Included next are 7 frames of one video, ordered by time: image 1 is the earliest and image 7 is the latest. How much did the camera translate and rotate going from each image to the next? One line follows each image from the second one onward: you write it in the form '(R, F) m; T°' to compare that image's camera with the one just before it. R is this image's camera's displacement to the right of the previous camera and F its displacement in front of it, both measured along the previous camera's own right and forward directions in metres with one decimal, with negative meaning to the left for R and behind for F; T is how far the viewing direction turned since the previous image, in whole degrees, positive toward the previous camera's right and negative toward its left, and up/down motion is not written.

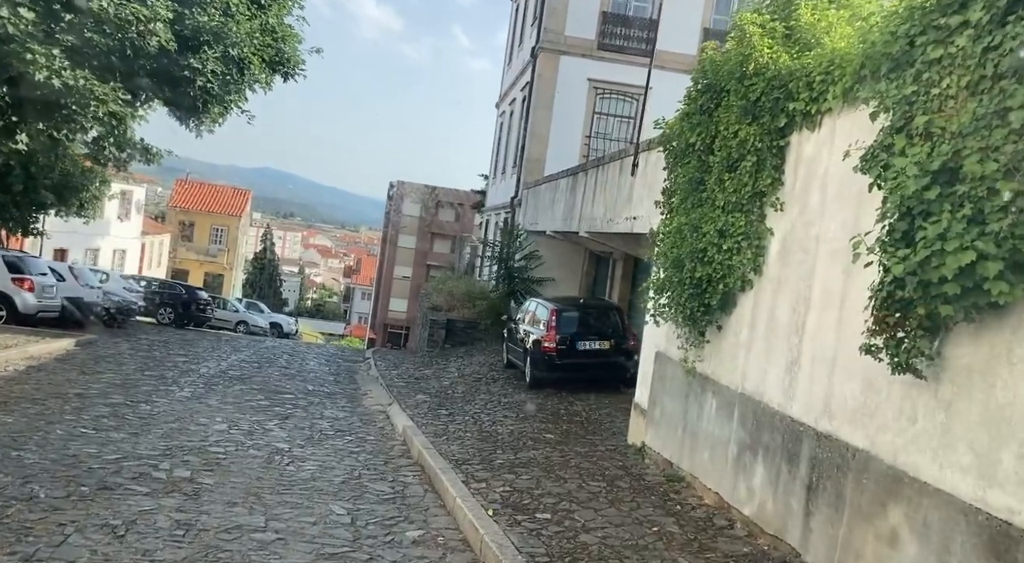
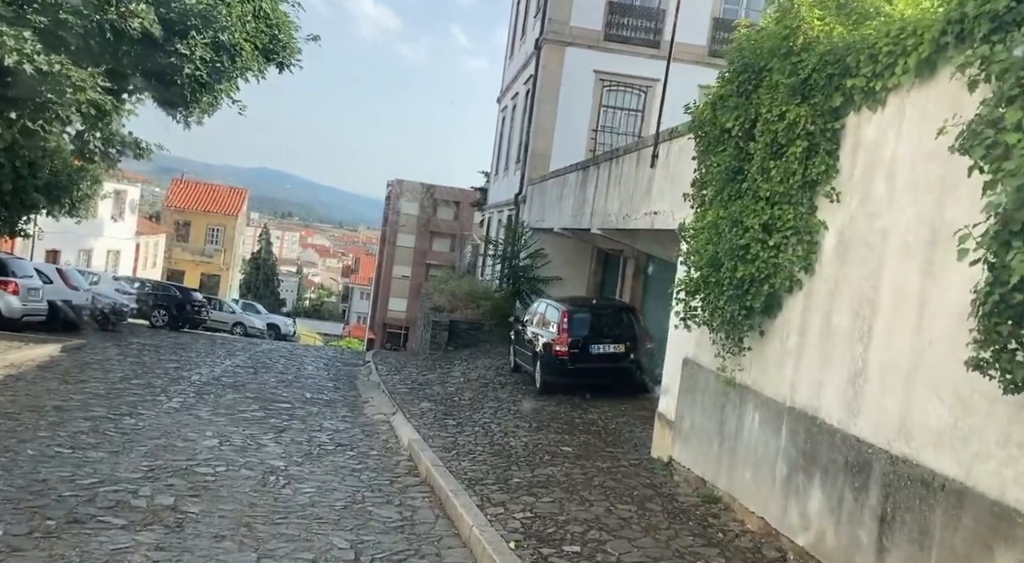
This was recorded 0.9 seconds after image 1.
(-0.2, +0.8) m; 0°
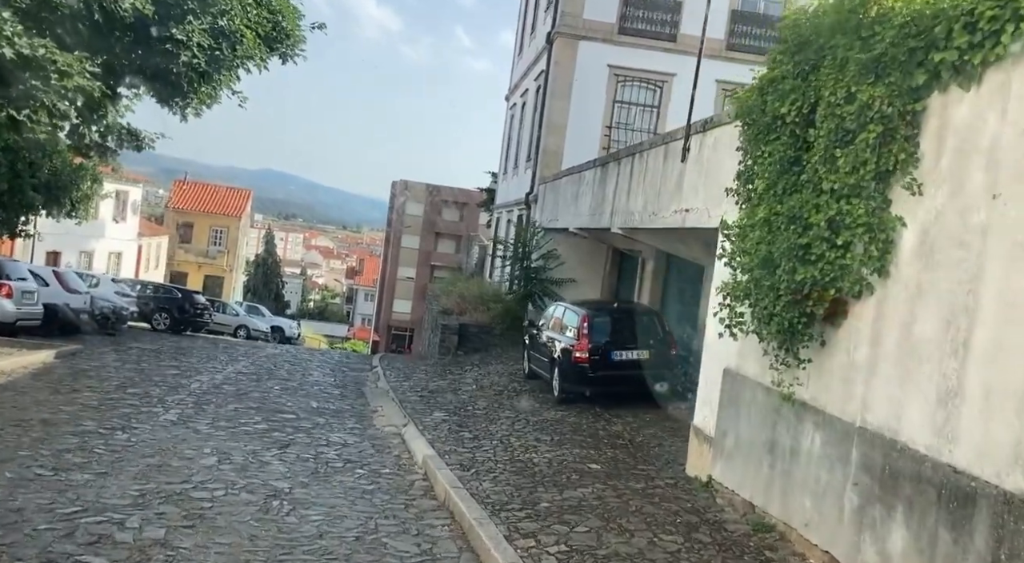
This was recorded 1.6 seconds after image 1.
(-0.2, +0.8) m; 0°
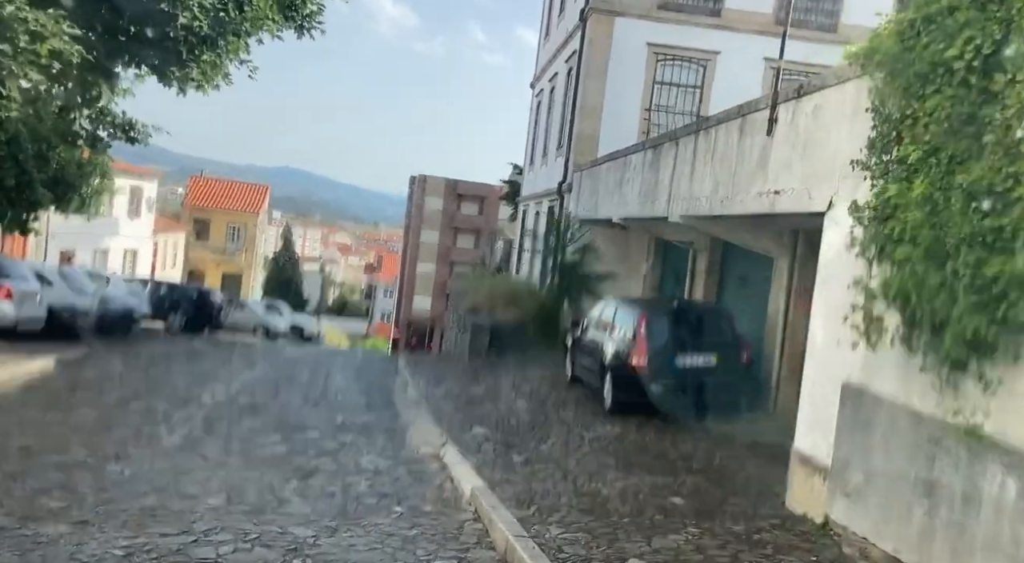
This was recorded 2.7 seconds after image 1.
(-0.4, +1.5) m; -1°
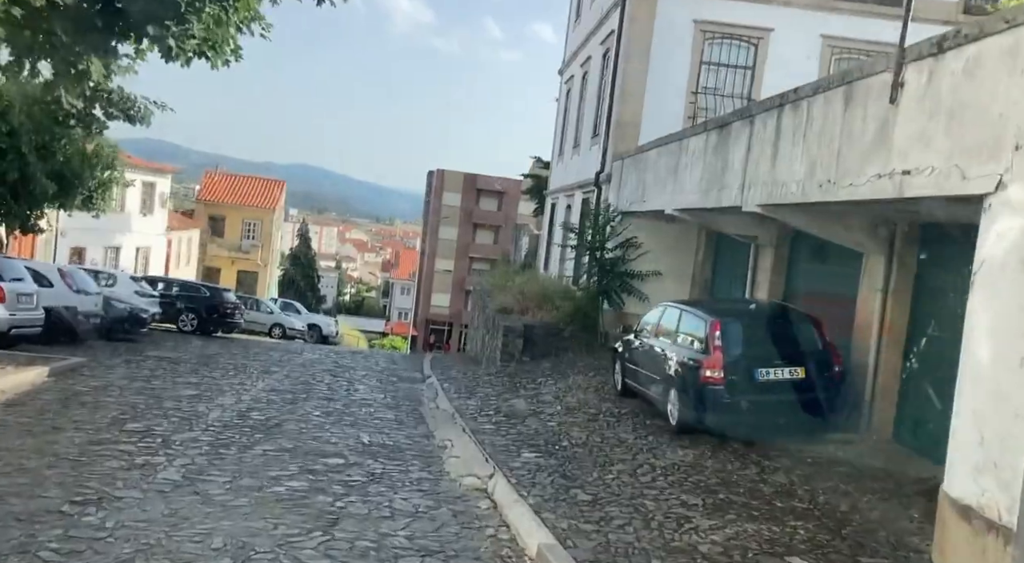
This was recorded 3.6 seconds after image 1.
(-0.4, +1.6) m; -1°
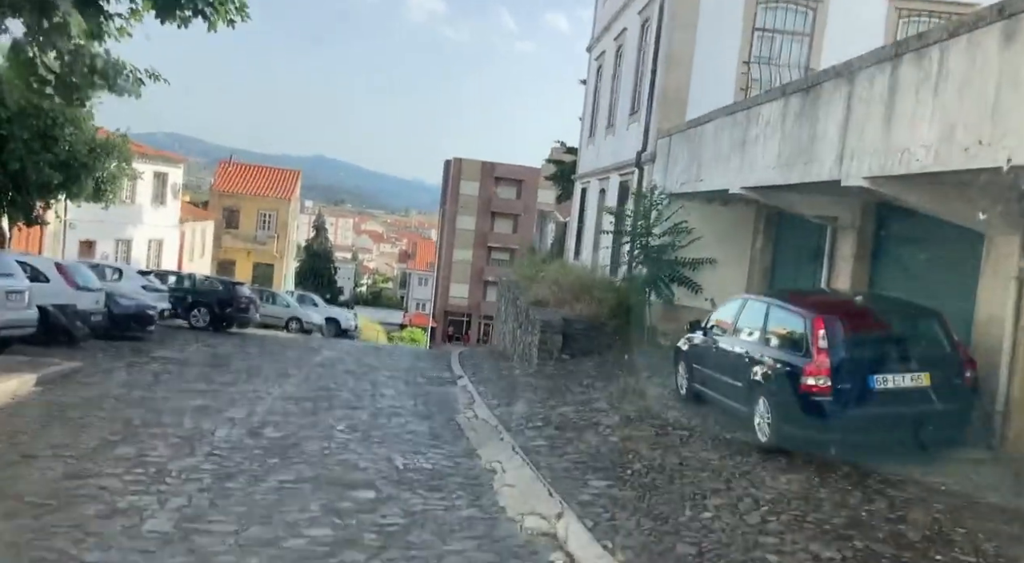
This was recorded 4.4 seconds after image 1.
(-0.4, +1.7) m; -1°
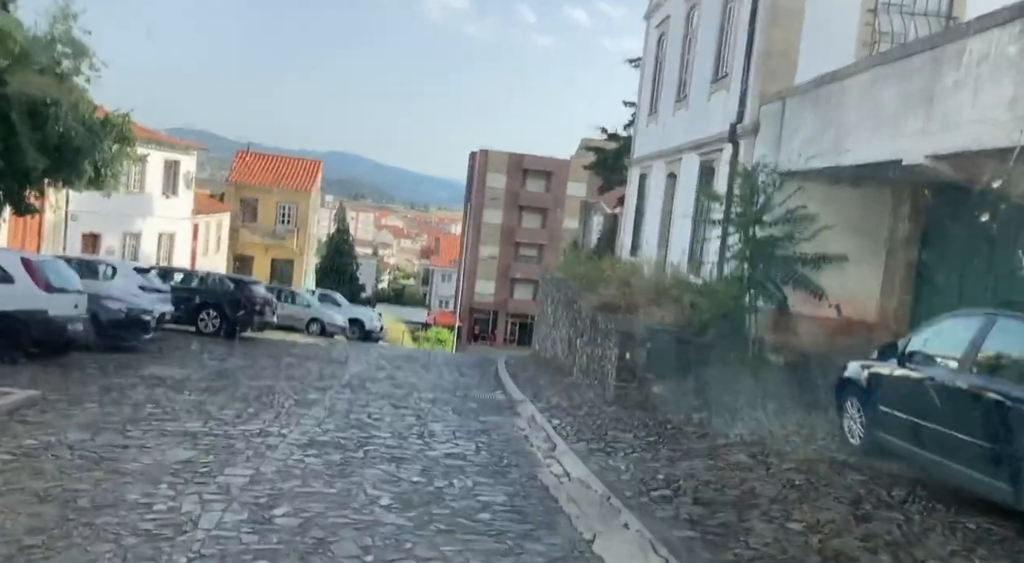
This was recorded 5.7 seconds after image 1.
(-0.8, +3.3) m; -1°
